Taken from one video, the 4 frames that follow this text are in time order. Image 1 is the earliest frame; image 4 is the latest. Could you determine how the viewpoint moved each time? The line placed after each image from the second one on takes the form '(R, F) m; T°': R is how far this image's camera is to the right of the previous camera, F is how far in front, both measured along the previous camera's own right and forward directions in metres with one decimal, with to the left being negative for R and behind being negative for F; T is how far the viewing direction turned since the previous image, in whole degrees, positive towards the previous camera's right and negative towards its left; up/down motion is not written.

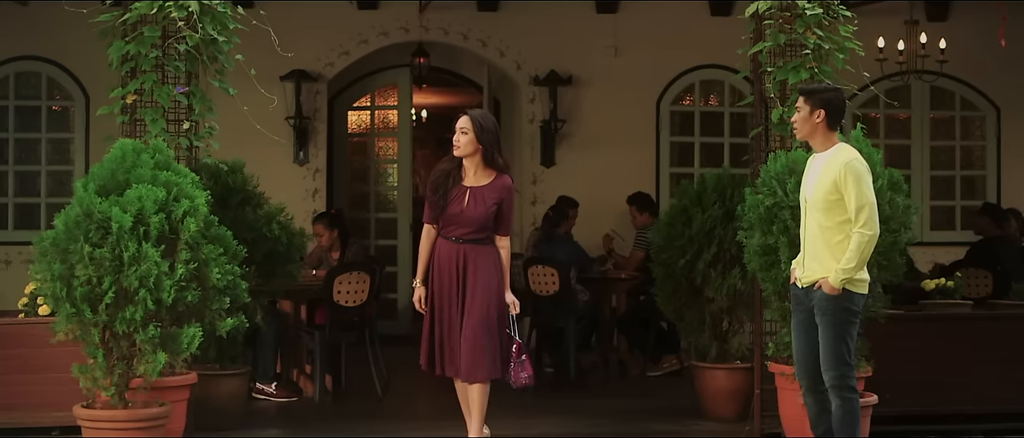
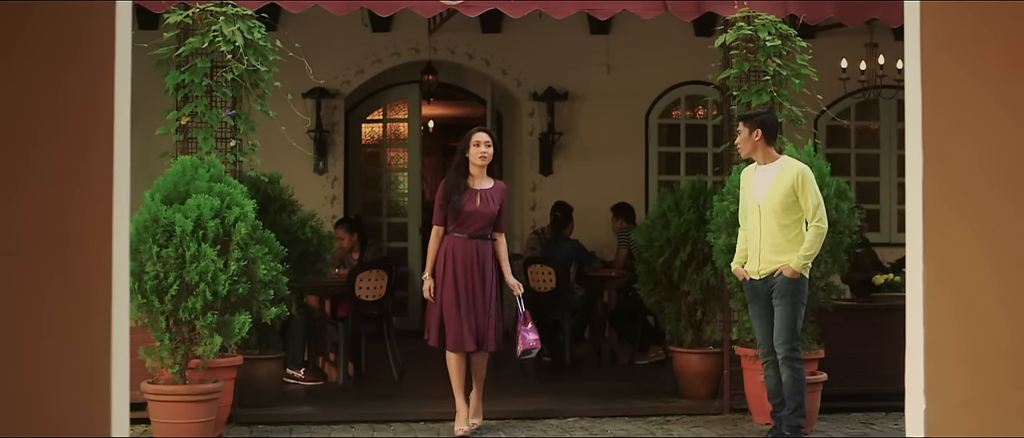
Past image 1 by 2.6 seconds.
(0.0, -0.9) m; 0°
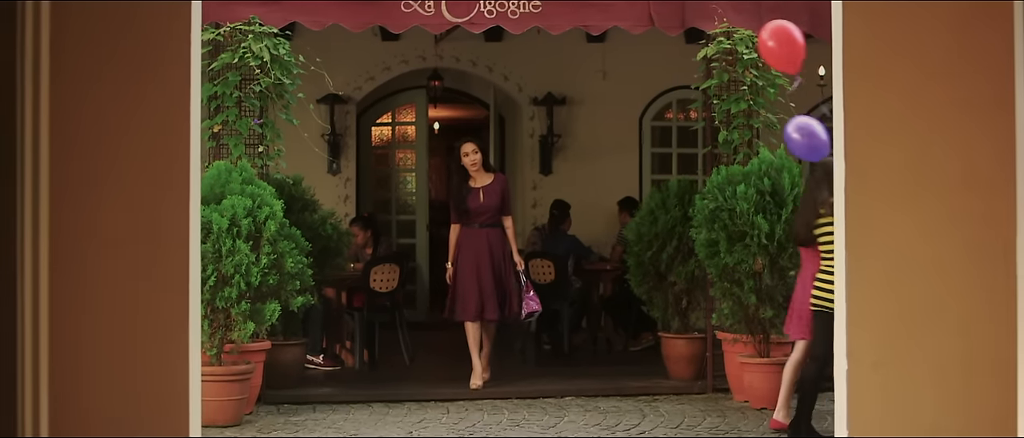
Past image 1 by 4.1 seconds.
(0.0, -0.7) m; 0°
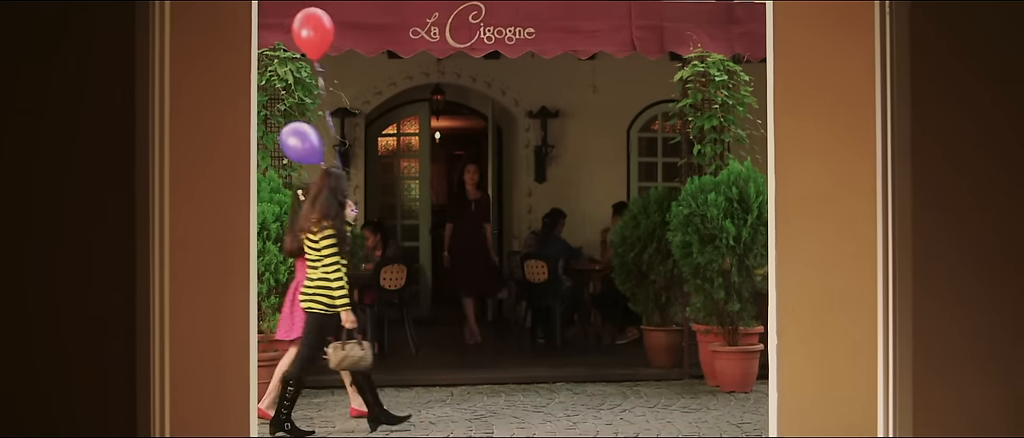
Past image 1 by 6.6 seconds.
(0.0, -0.9) m; 0°
